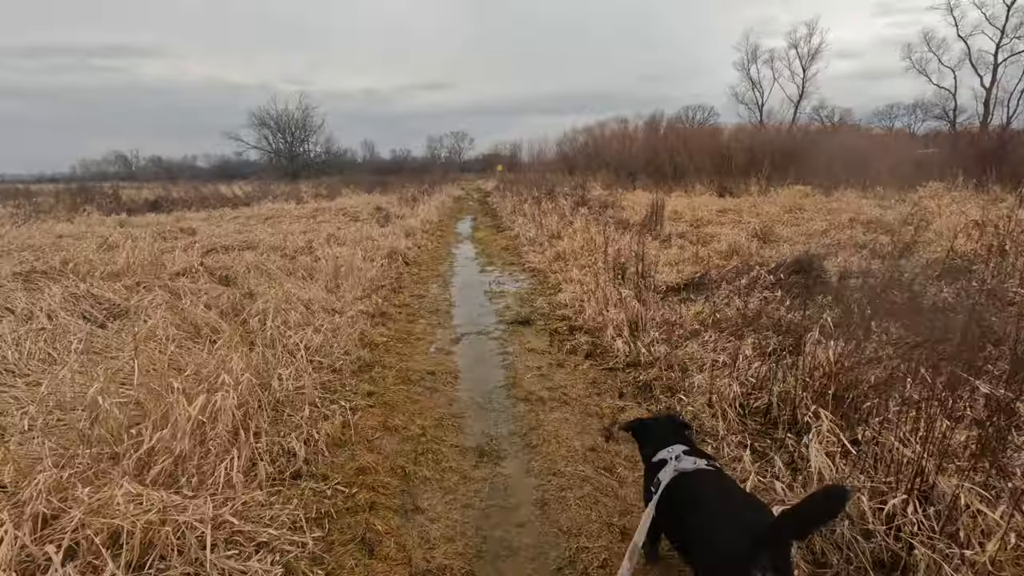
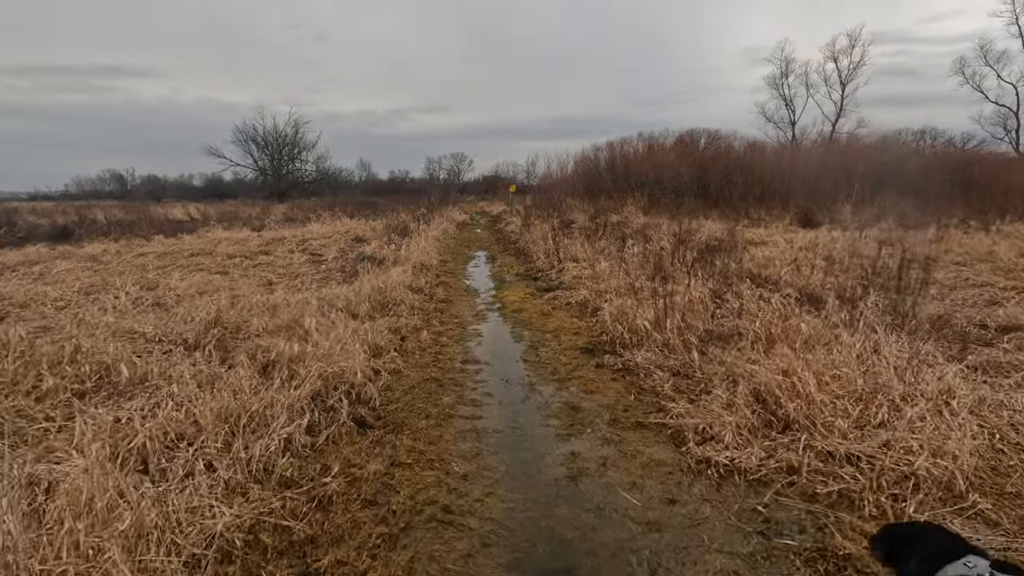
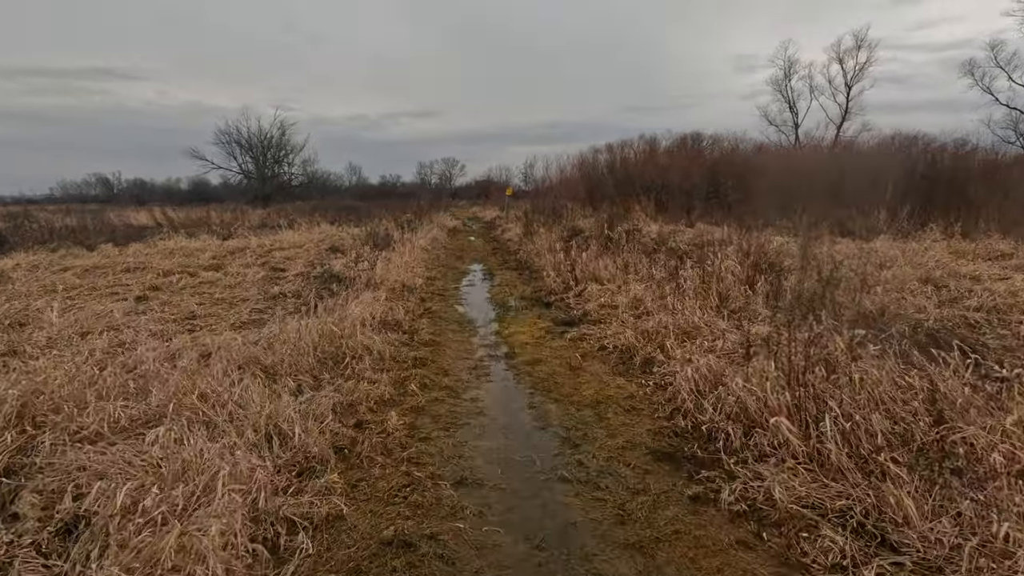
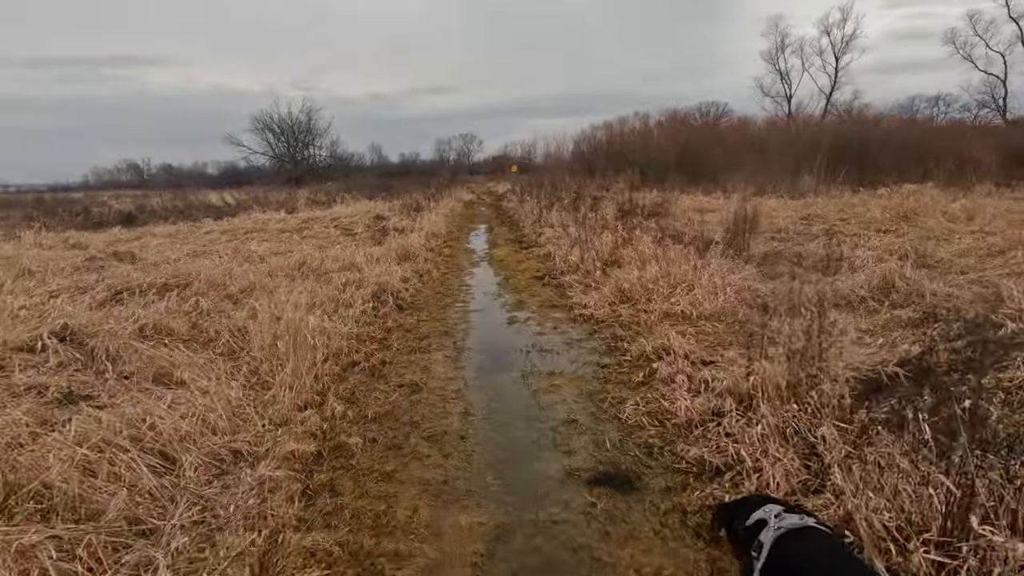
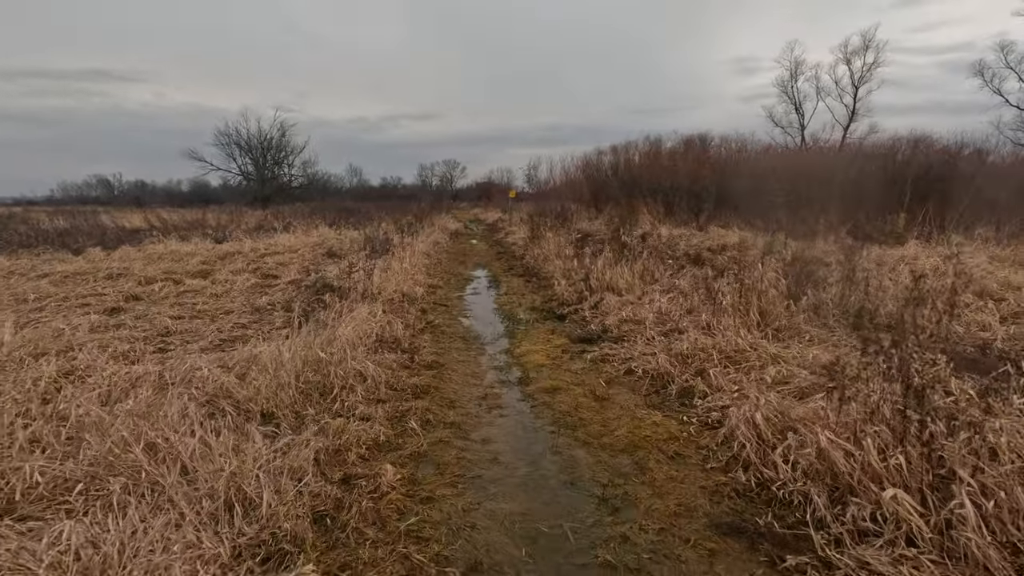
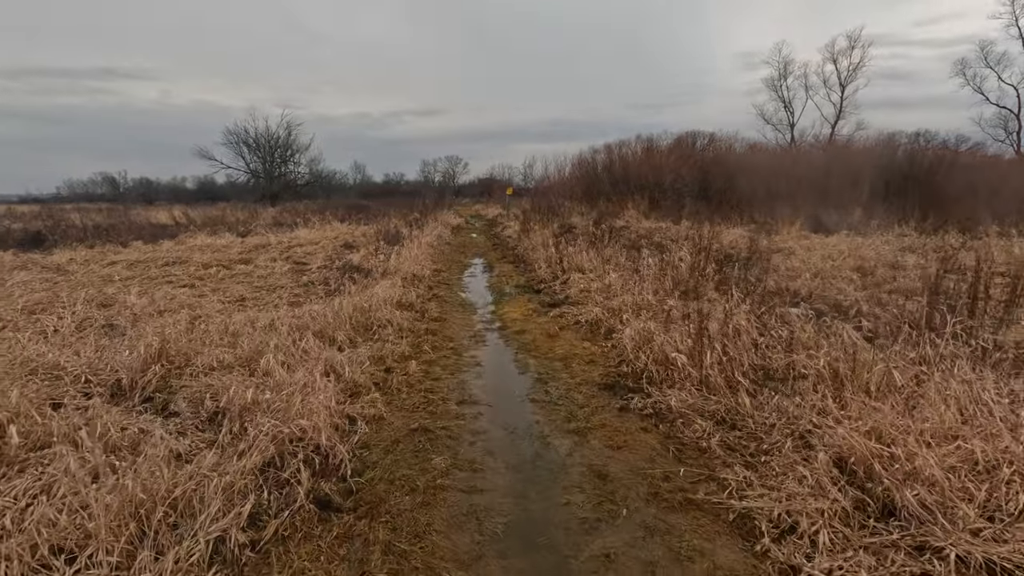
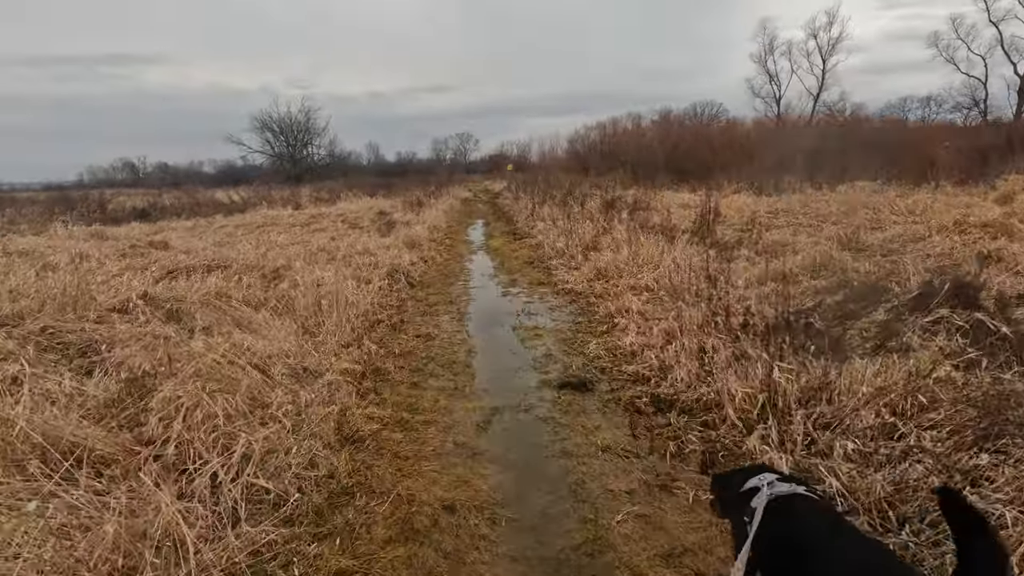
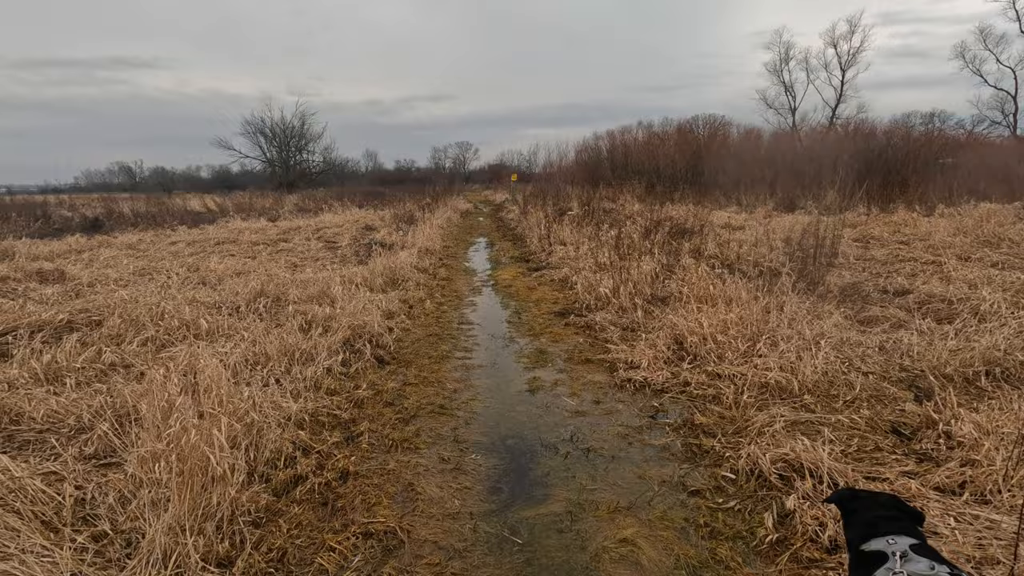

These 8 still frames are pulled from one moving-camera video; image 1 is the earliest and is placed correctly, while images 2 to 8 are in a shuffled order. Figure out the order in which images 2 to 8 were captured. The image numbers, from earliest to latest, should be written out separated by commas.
7, 4, 8, 2, 6, 3, 5
